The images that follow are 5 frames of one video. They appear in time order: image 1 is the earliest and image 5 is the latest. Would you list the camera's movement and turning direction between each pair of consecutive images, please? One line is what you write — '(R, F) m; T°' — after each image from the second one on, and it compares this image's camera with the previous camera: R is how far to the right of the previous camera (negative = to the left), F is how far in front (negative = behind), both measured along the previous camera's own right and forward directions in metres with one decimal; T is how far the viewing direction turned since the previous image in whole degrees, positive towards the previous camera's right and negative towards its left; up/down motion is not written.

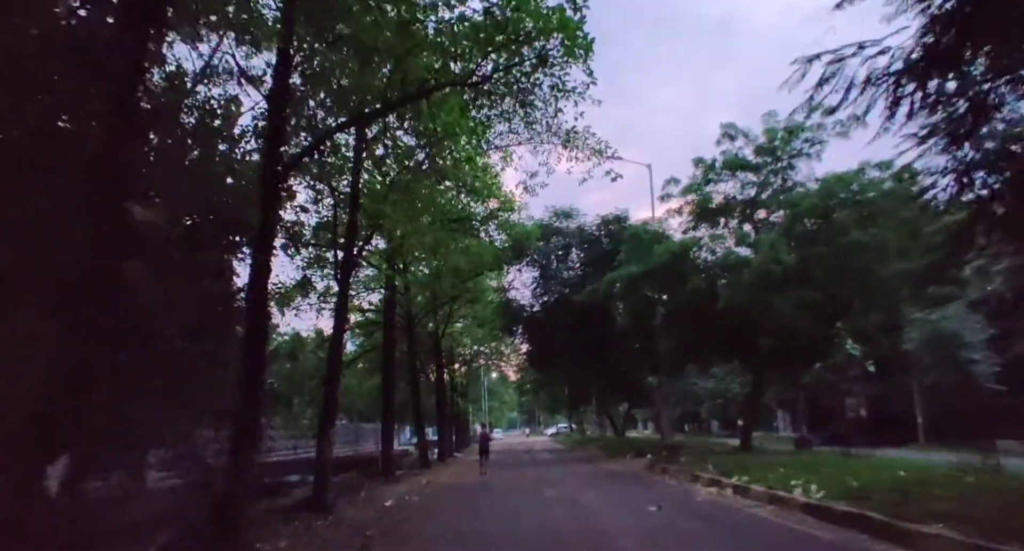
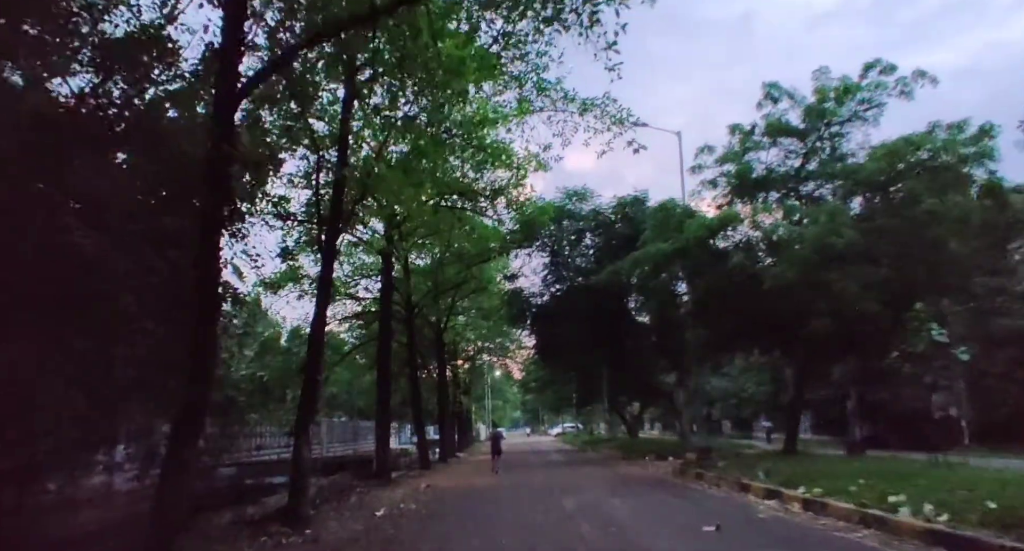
(-0.2, +2.4) m; 0°
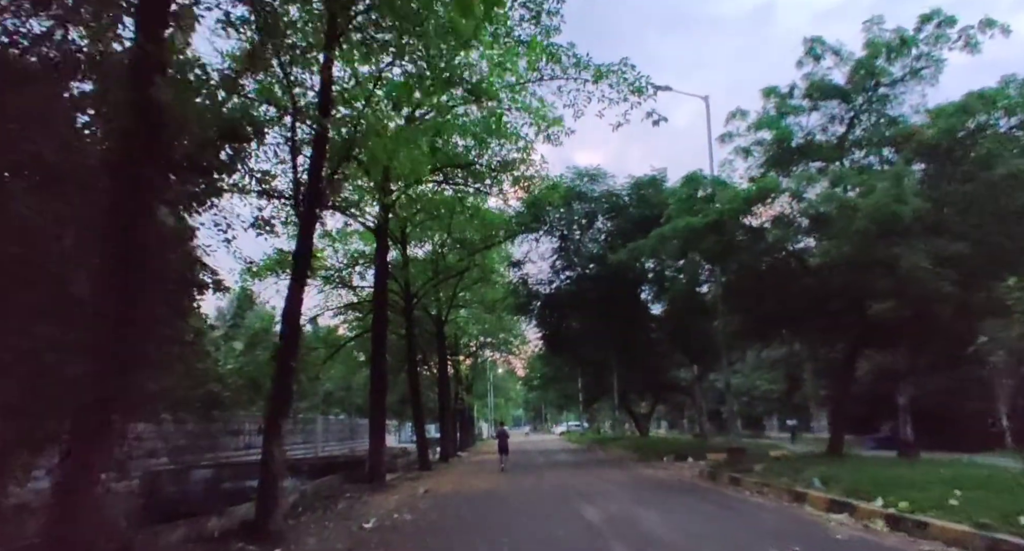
(-0.2, +2.0) m; 0°
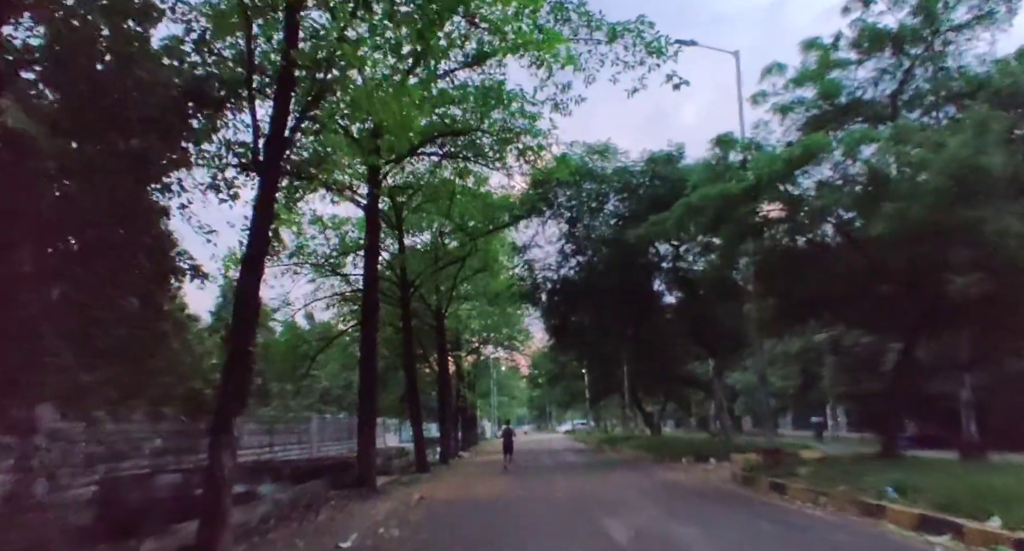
(-0.1, +2.0) m; 0°
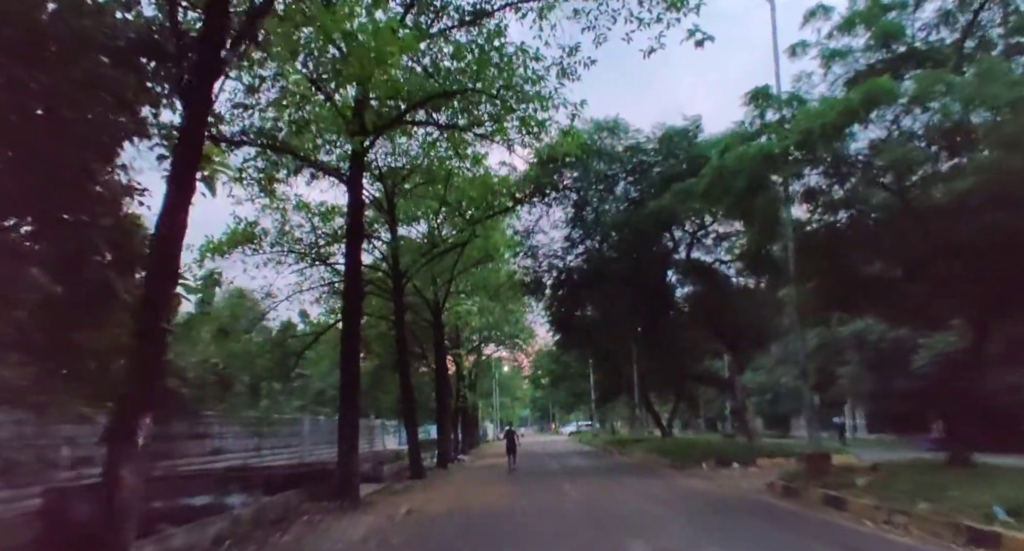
(0.0, +2.1) m; 0°
